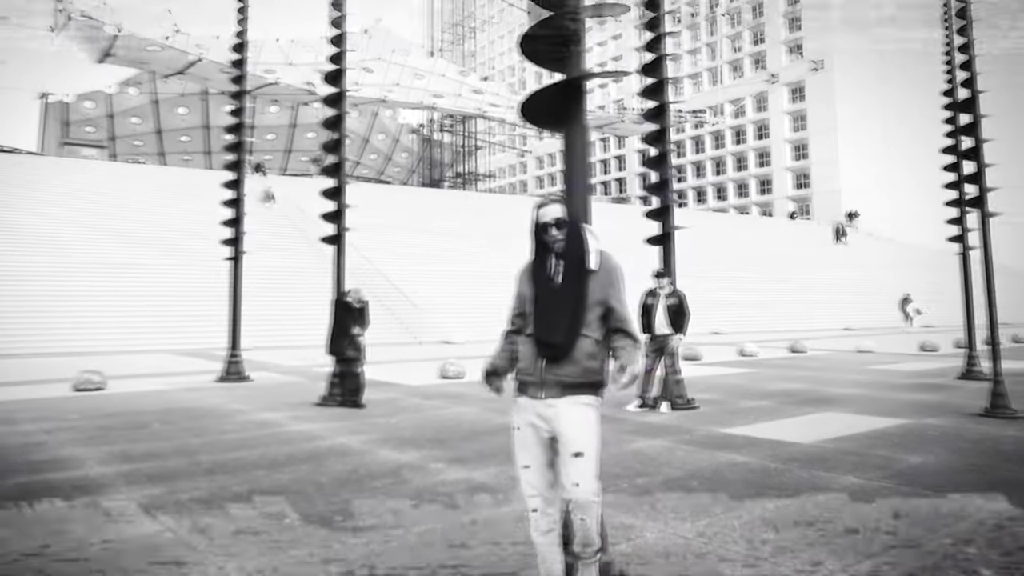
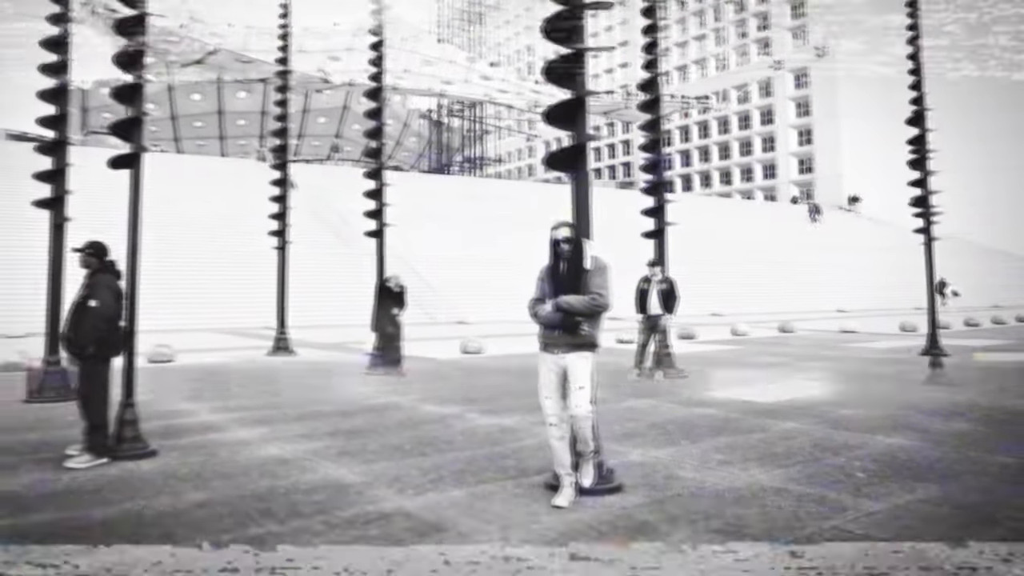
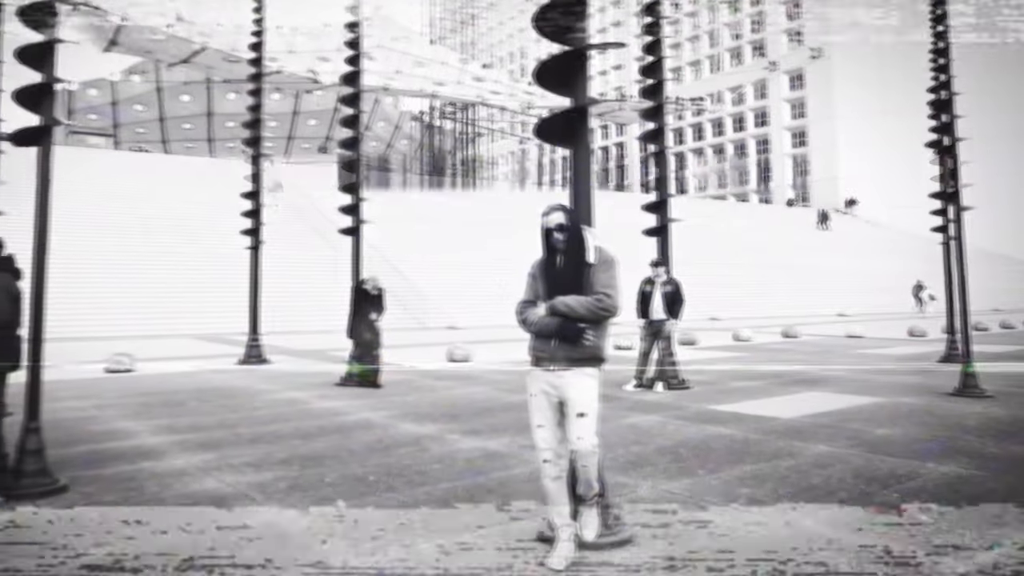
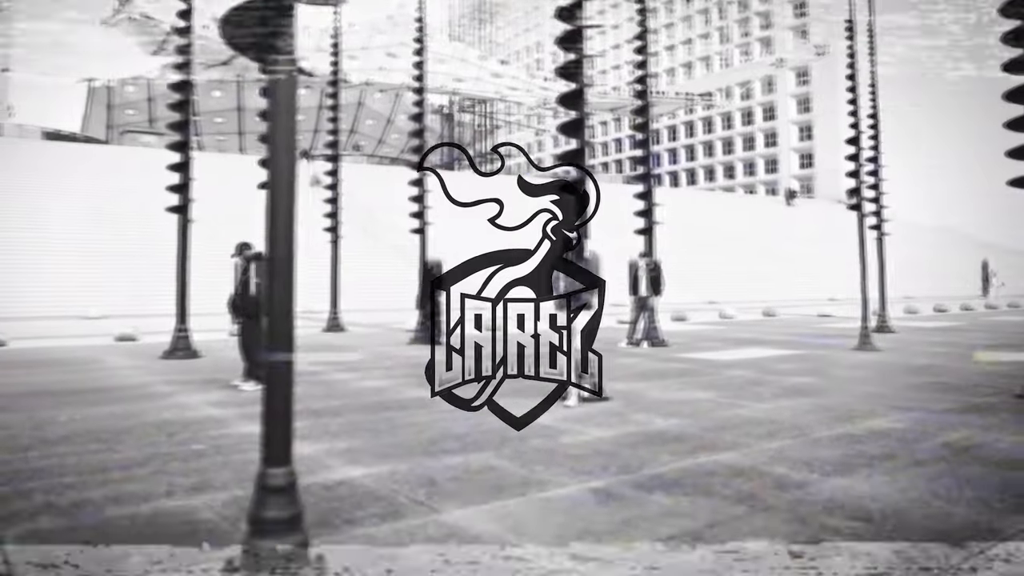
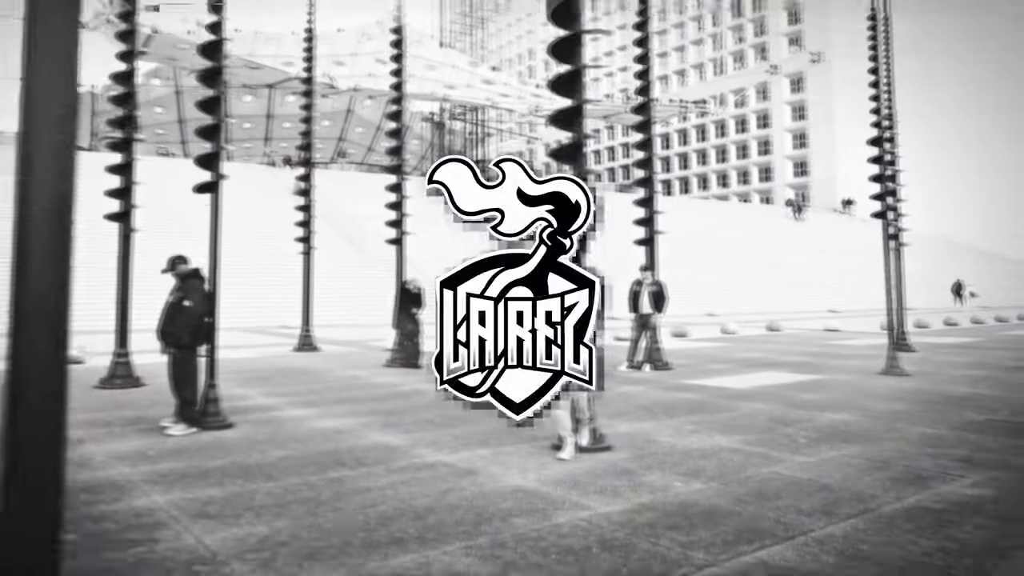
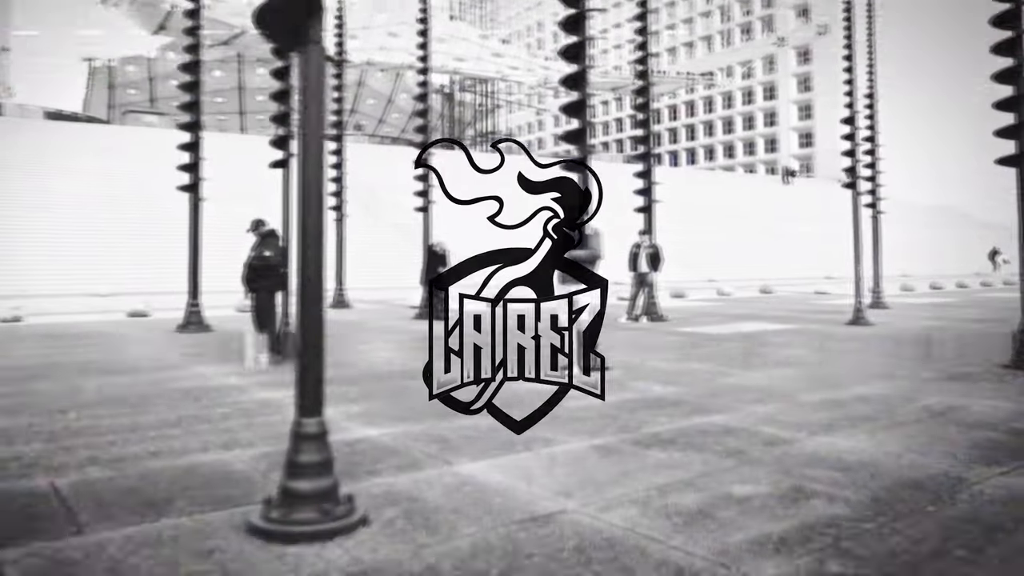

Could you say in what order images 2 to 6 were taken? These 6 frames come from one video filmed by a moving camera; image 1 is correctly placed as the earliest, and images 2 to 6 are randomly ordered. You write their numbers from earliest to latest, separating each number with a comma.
3, 2, 5, 4, 6
